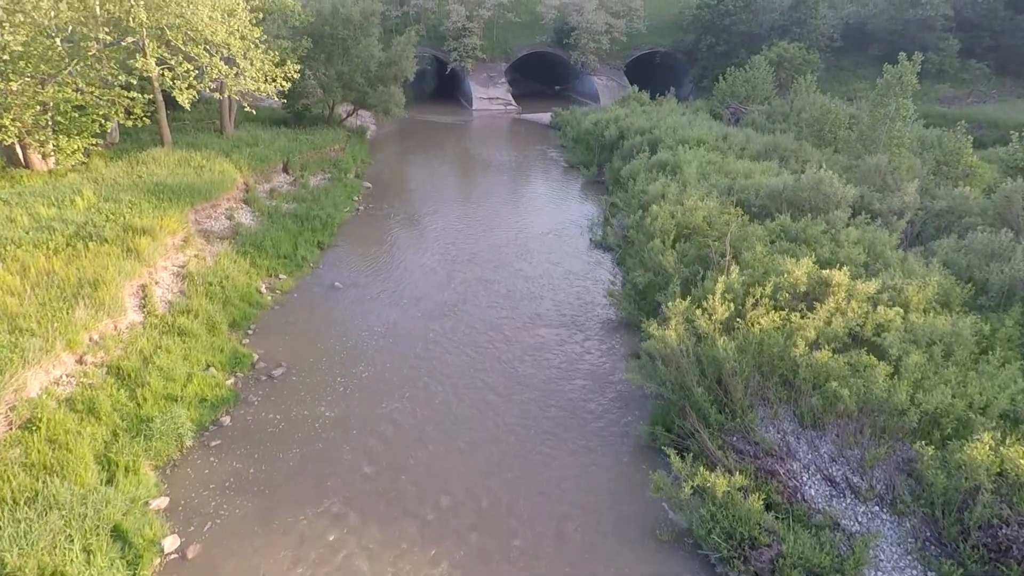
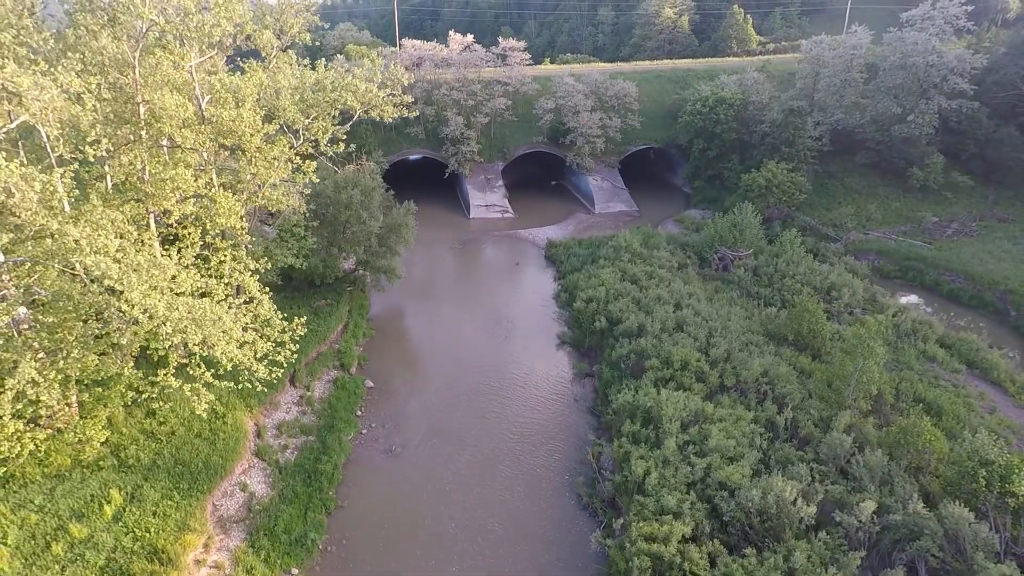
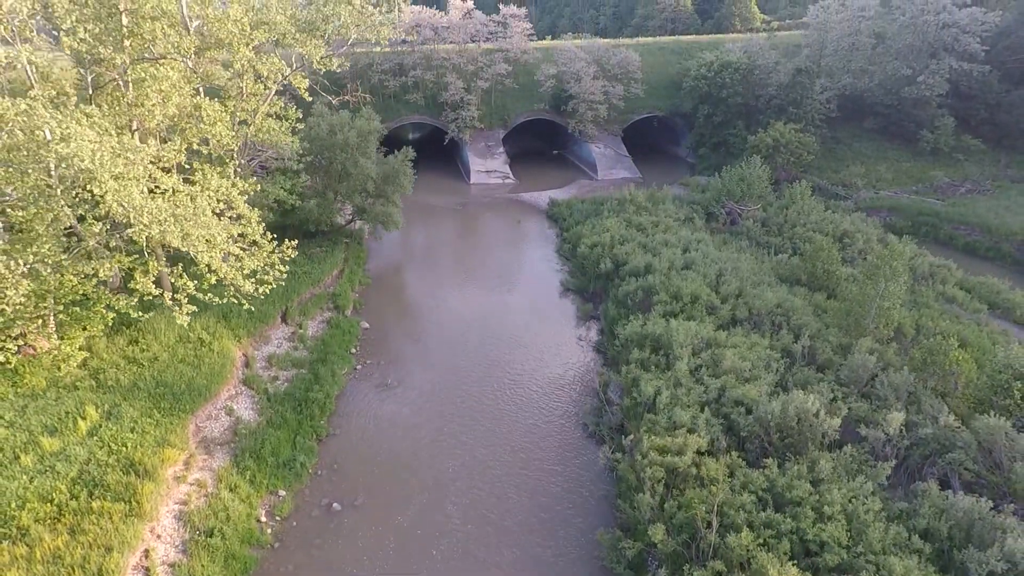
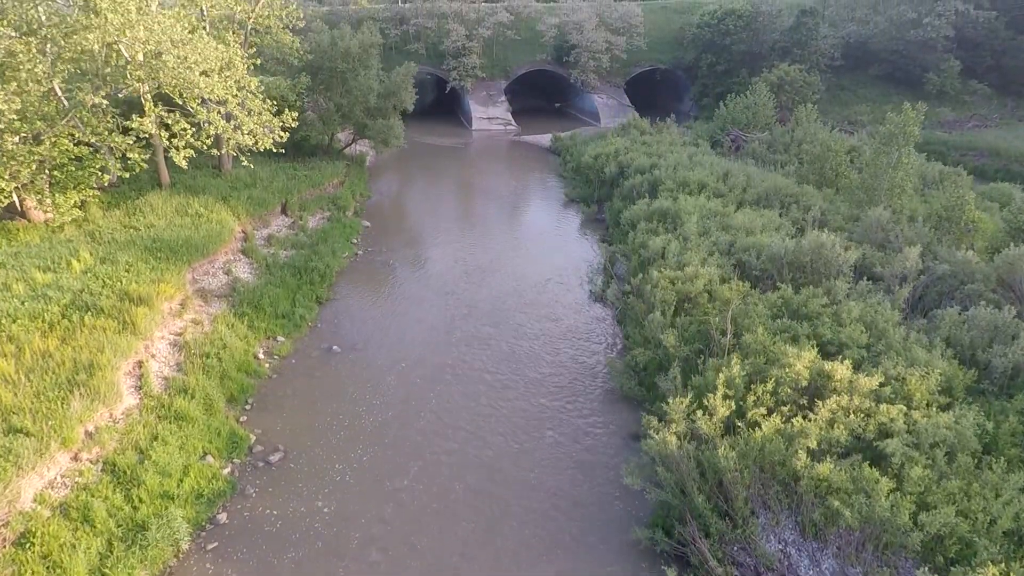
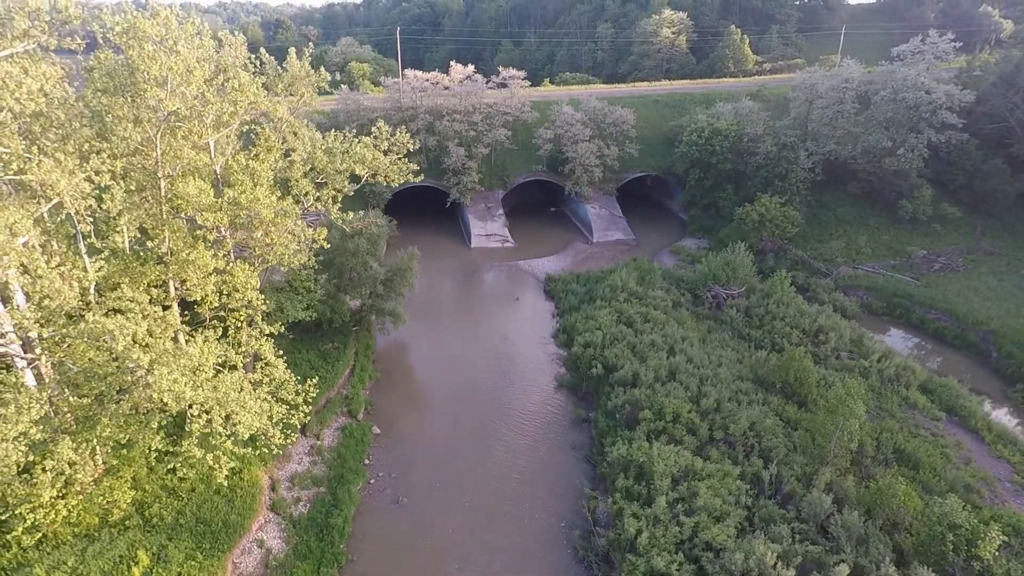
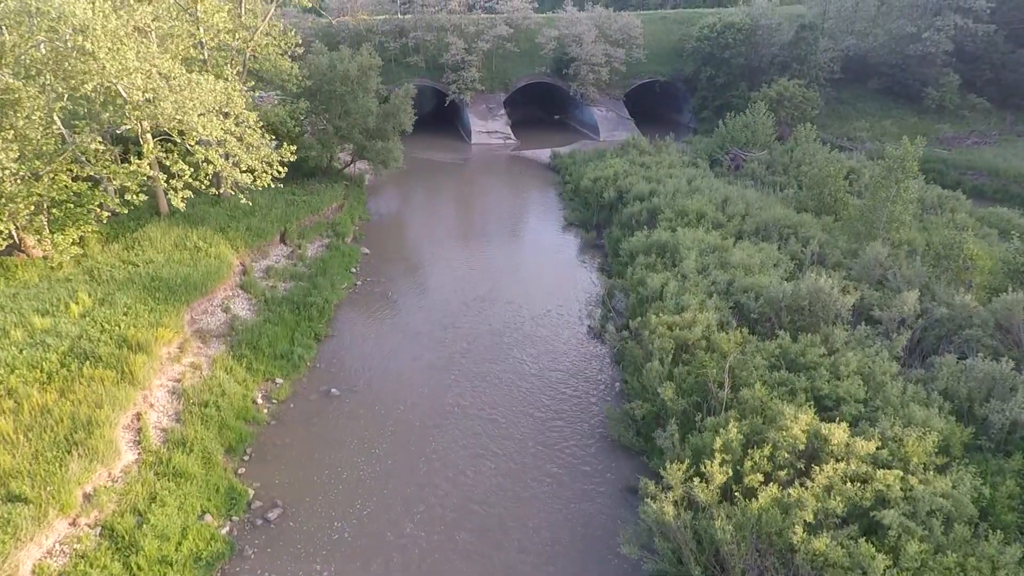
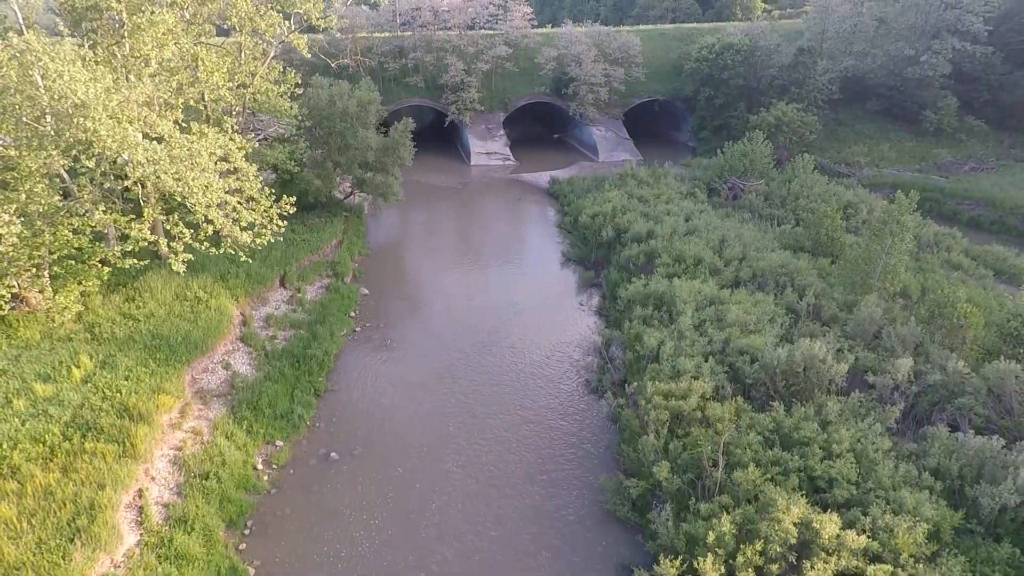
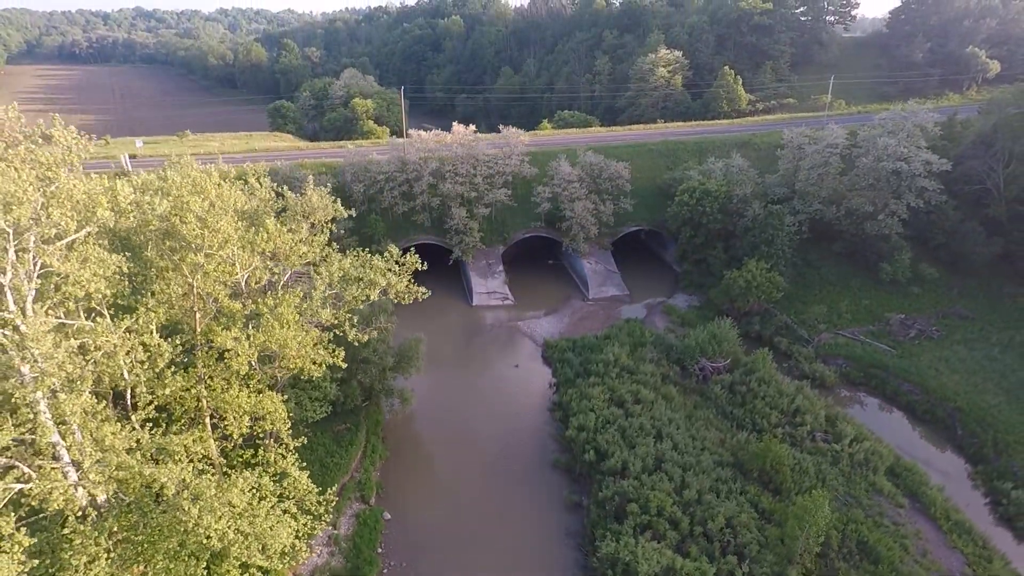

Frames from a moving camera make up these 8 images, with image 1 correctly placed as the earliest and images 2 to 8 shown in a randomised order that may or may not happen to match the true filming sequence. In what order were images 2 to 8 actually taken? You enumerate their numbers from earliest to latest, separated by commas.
4, 6, 7, 3, 2, 5, 8
